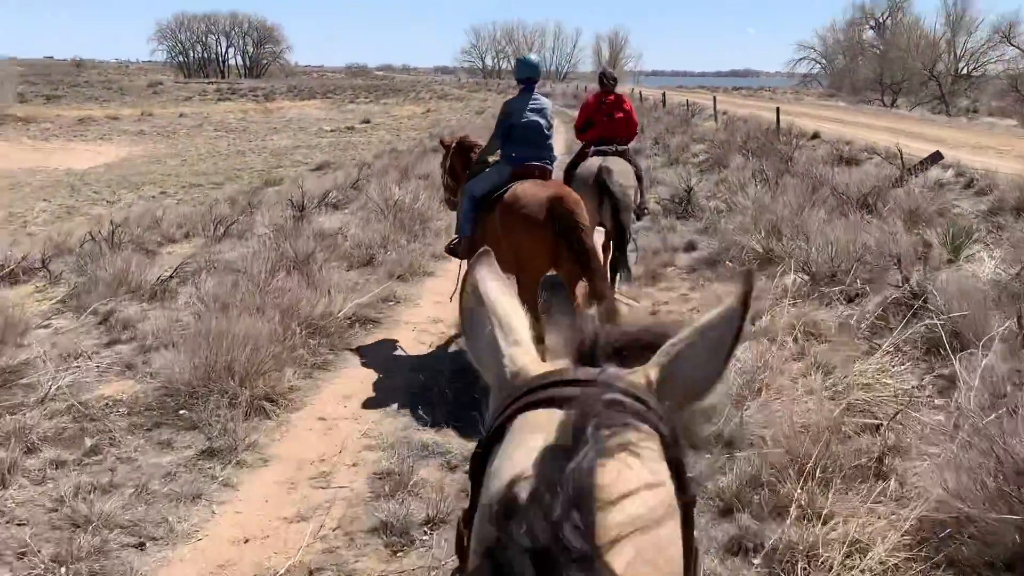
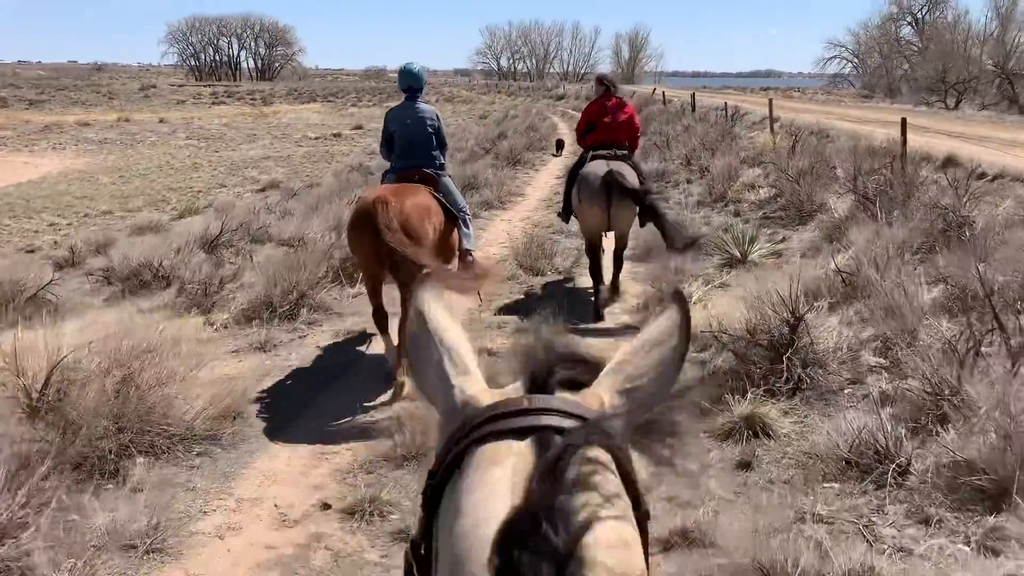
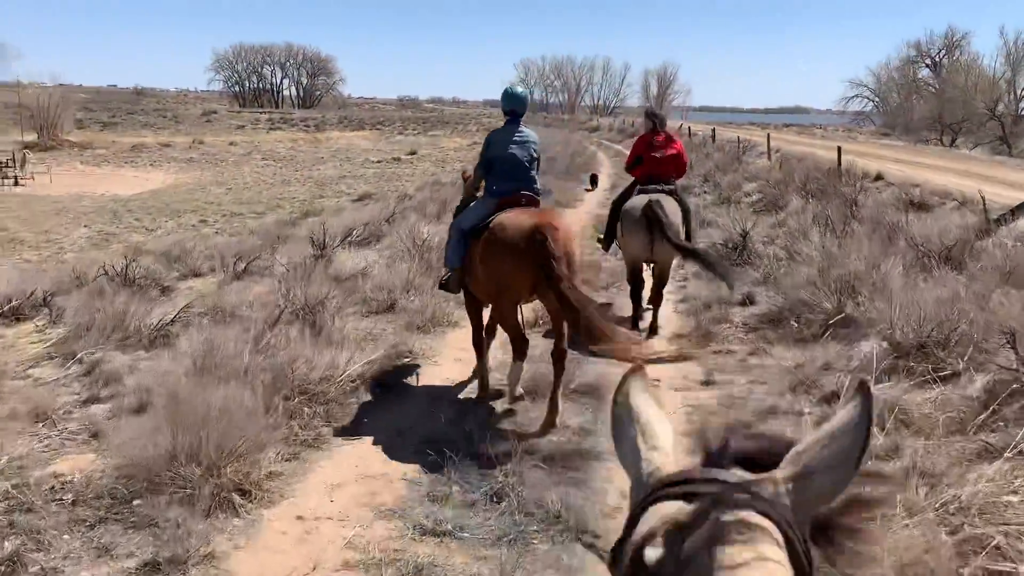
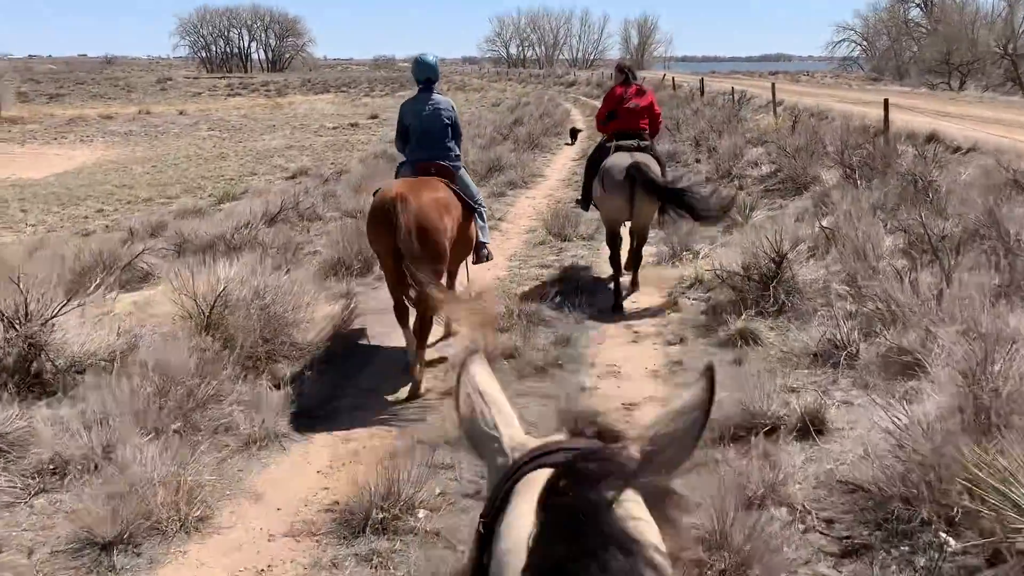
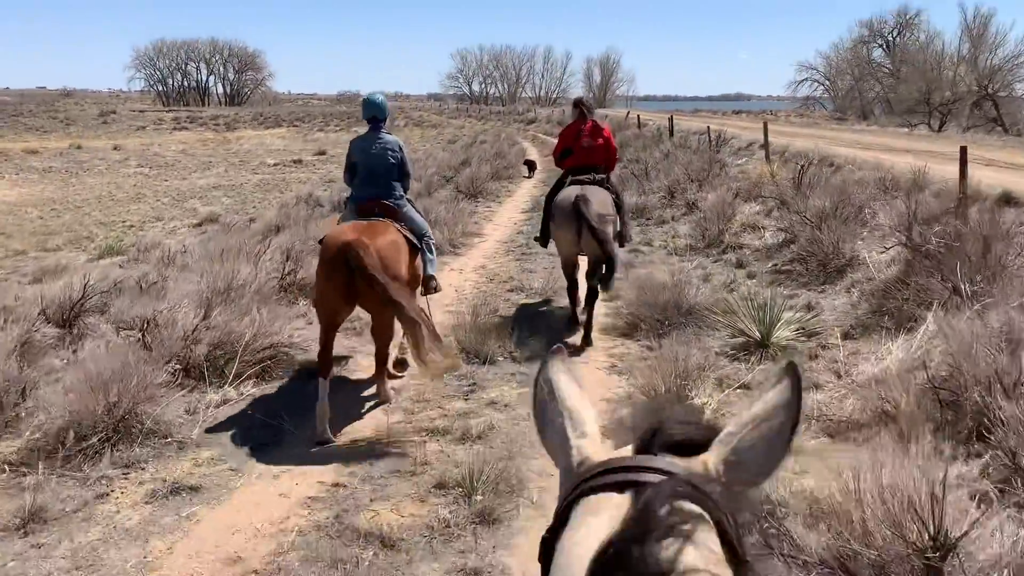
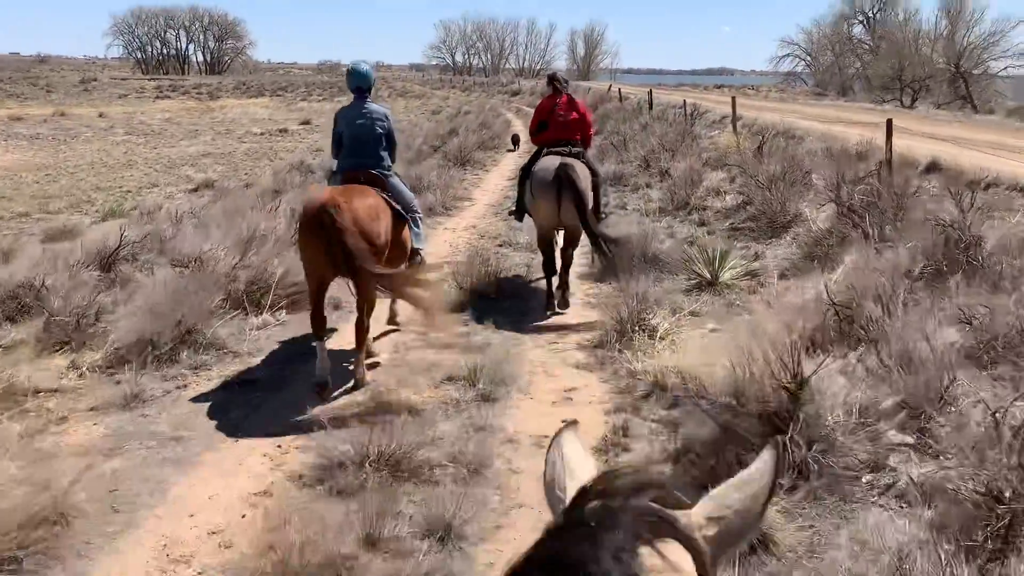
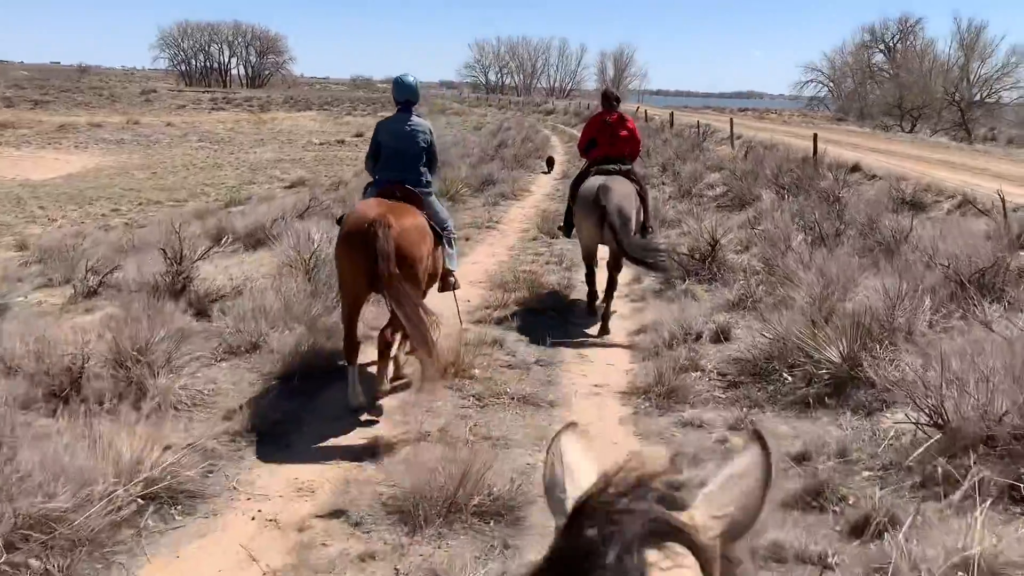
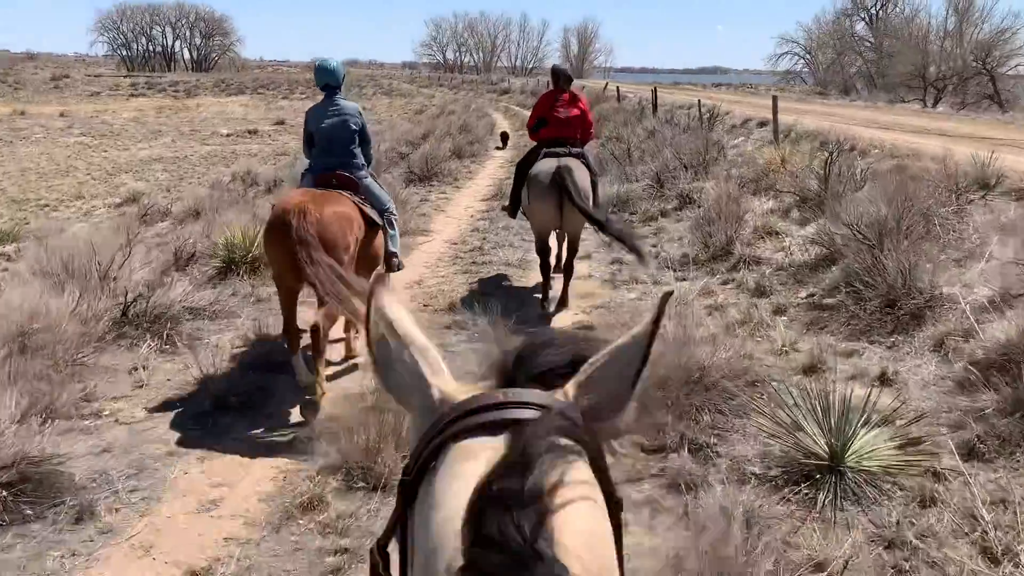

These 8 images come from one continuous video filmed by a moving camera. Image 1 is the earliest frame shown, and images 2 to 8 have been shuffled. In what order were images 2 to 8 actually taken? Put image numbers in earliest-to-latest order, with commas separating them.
3, 7, 4, 2, 6, 5, 8
